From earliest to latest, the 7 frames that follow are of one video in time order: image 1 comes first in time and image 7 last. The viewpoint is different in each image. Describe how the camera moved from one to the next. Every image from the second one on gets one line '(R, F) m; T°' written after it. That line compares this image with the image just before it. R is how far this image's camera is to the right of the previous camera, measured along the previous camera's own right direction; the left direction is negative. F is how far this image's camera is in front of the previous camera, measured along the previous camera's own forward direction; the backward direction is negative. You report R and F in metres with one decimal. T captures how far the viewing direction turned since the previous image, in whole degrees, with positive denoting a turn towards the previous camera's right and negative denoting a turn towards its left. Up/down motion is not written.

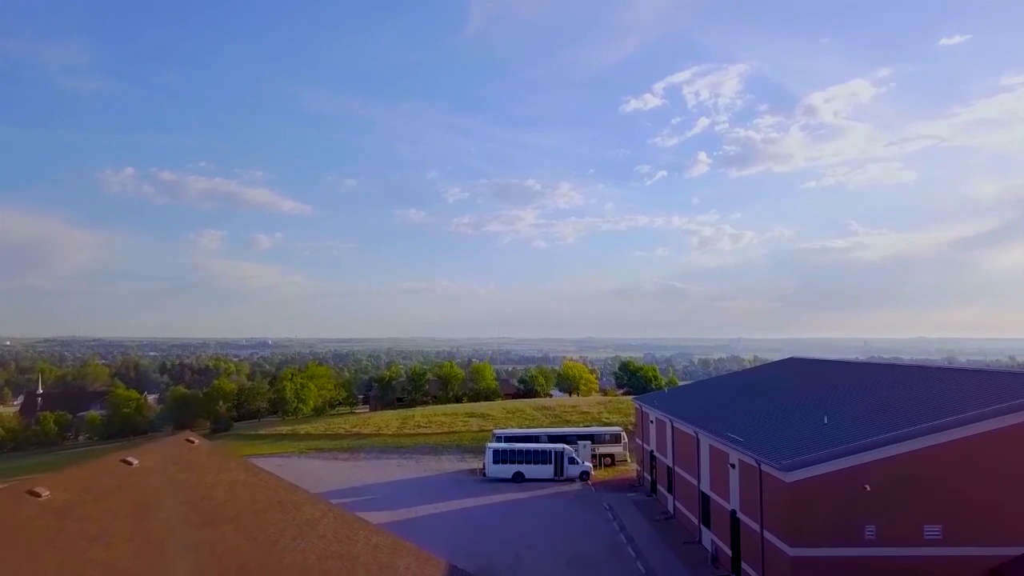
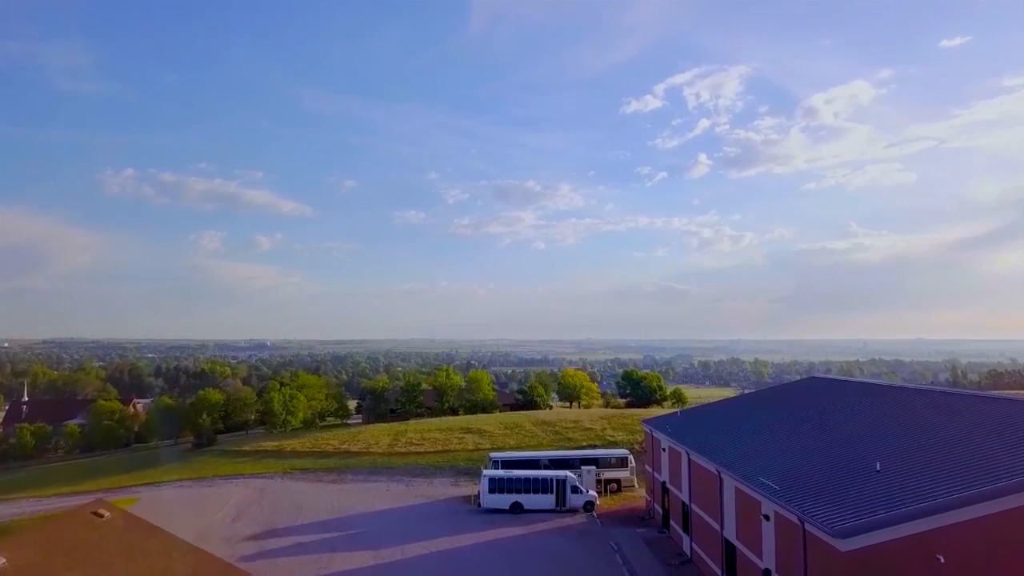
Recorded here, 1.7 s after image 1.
(+0.1, +2.4) m; 0°
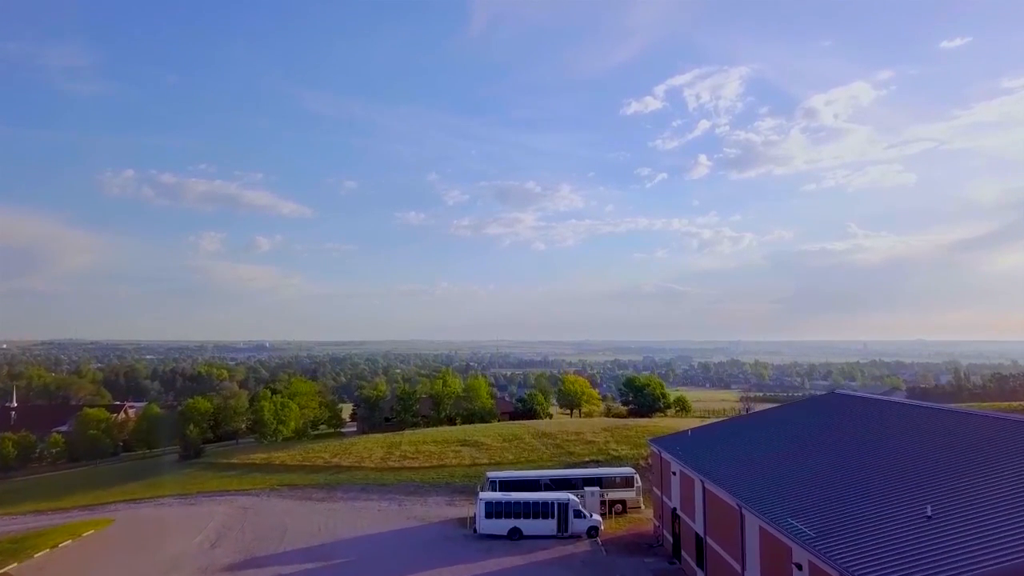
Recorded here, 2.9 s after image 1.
(+0.1, +1.7) m; 0°
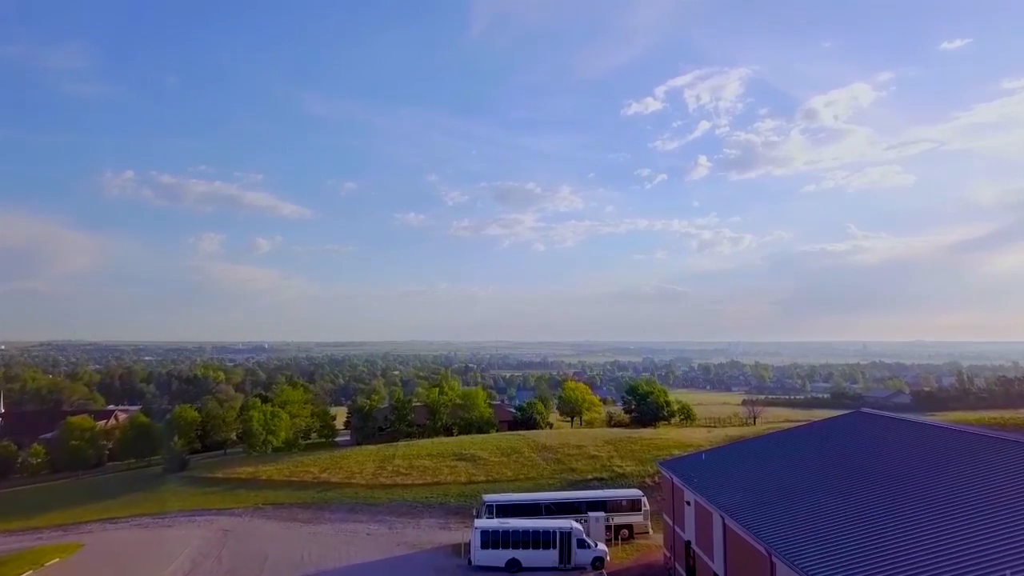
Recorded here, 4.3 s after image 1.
(+0.1, +1.9) m; 0°
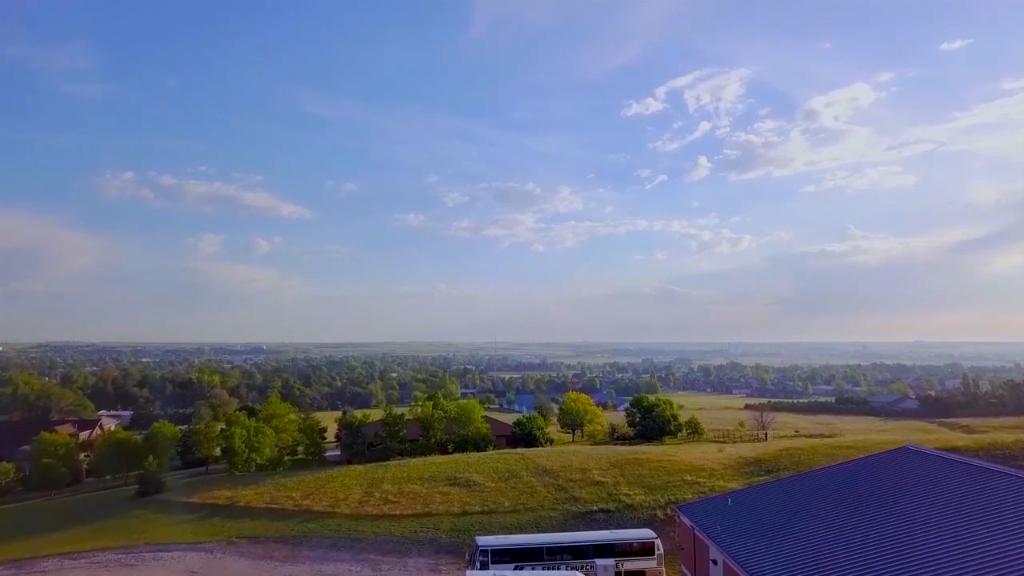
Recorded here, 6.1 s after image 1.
(+0.1, +2.7) m; 0°
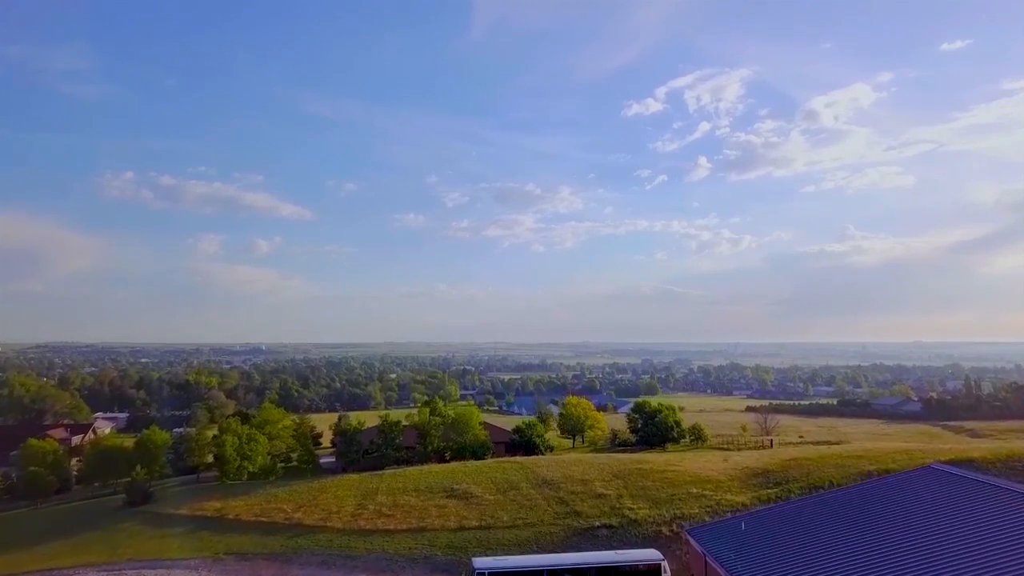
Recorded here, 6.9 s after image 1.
(+0.1, +1.2) m; 0°
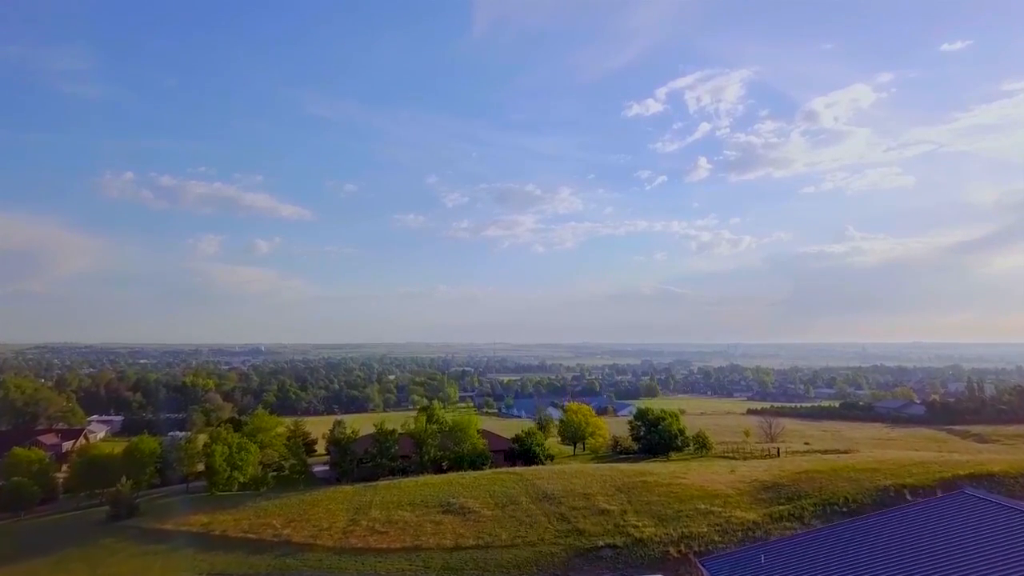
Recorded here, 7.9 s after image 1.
(0.0, +1.4) m; 0°
